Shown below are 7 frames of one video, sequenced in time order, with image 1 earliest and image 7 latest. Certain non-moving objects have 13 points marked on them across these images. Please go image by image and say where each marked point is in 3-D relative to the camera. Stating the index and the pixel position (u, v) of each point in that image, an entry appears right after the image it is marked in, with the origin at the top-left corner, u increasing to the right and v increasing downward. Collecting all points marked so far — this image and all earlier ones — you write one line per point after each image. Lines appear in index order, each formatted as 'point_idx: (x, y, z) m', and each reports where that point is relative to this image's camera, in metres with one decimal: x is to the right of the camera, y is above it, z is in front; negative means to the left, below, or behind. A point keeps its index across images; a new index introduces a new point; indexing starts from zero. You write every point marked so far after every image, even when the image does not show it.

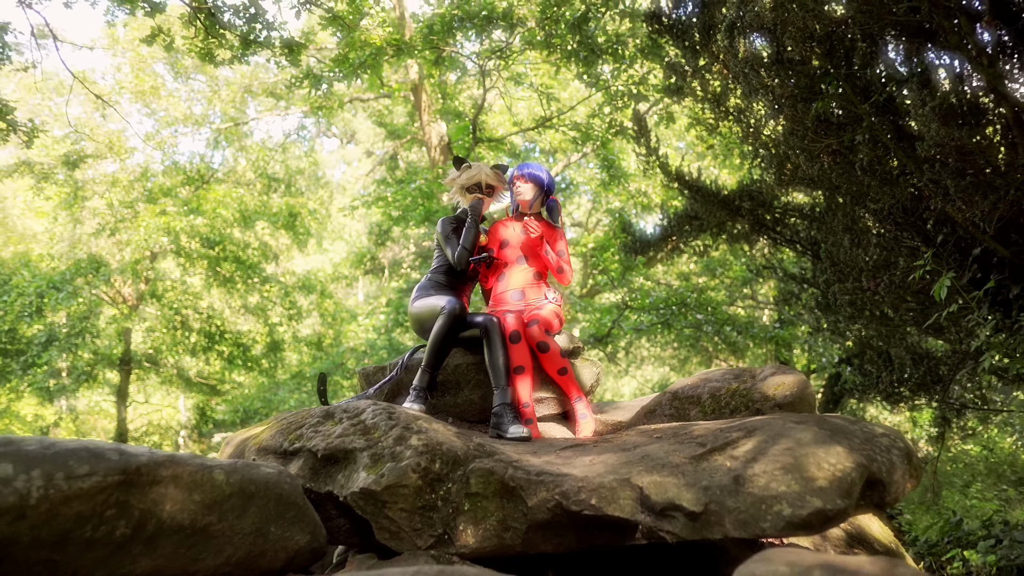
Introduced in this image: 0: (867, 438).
0: (+1.3, -0.5, +2.8) m
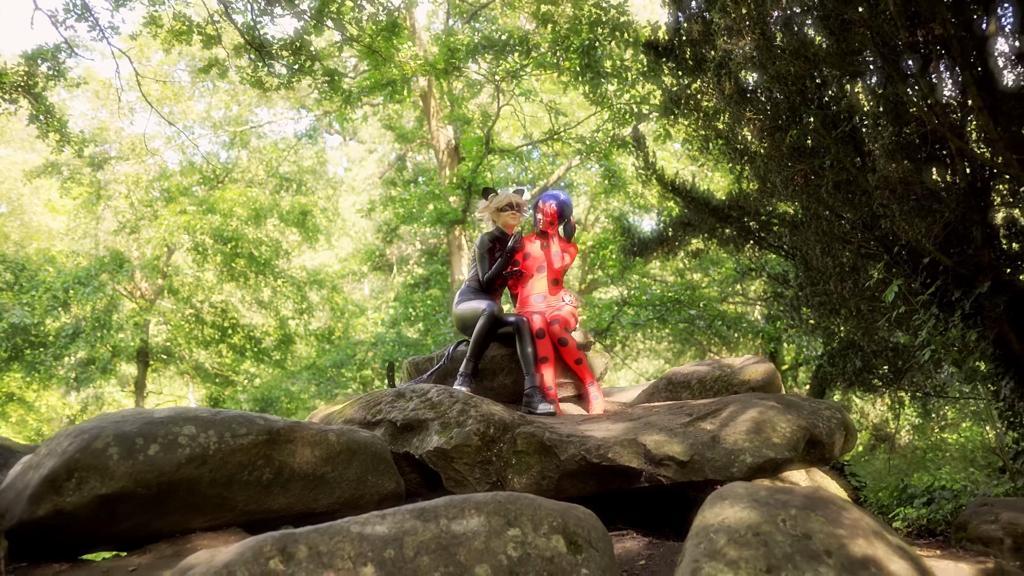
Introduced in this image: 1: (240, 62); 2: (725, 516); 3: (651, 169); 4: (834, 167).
0: (+1.4, -0.6, +3.7) m
1: (-2.7, +2.3, +7.8) m
2: (+0.7, -0.7, +2.6) m
3: (+1.6, +1.4, +9.1) m
4: (+2.4, +0.9, +5.7) m
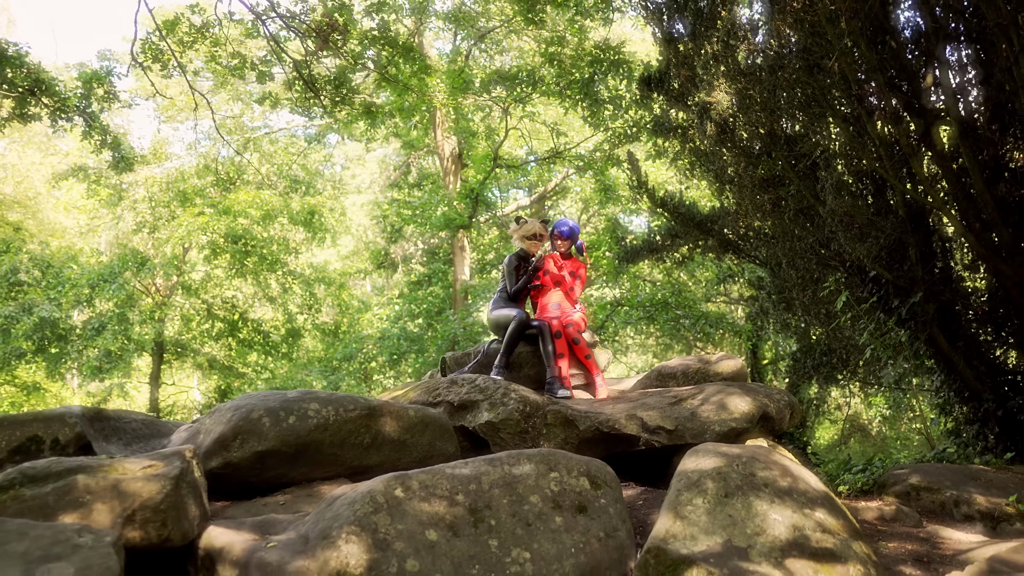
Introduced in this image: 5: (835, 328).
0: (+1.6, -0.7, +4.9) m
1: (-2.6, +2.3, +8.9) m
2: (+0.9, -0.8, +3.8) m
3: (+1.7, +1.3, +10.3) m
4: (+2.5, +0.8, +7.0) m
5: (+2.9, -0.4, +7.1) m
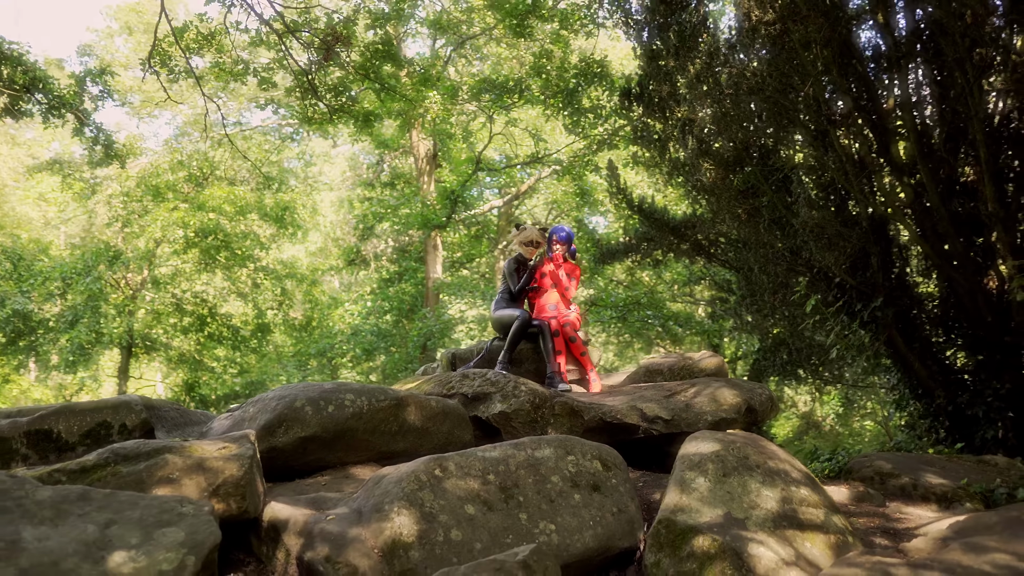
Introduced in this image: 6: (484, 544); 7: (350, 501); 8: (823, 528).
0: (+1.7, -0.7, +5.5) m
1: (-2.7, +2.3, +9.3) m
2: (+1.0, -0.9, +4.3) m
3: (+1.5, +1.3, +10.8) m
4: (+2.5, +0.8, +7.6) m
5: (+2.9, -0.4, +7.7) m
6: (-0.1, -1.2, +3.7) m
7: (-0.8, -1.1, +3.9) m
8: (+1.5, -1.2, +3.8) m
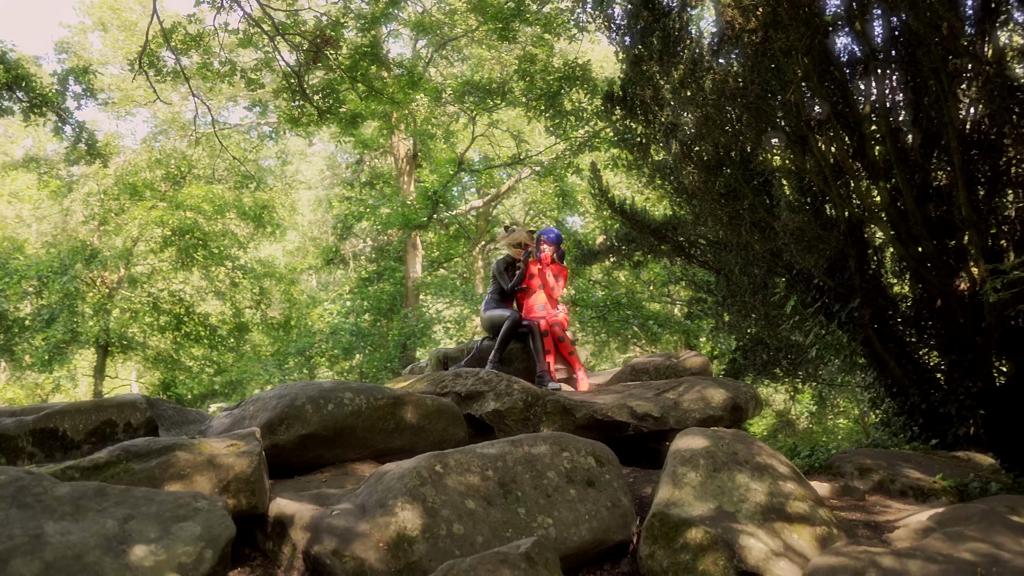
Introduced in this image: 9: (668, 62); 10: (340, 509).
0: (+1.6, -0.7, +5.6) m
1: (-2.9, +2.3, +9.3) m
2: (+1.0, -0.9, +4.4) m
3: (+1.3, +1.3, +11.0) m
4: (+2.4, +0.8, +7.8) m
5: (+2.7, -0.4, +7.9) m
6: (-0.1, -1.2, +3.9) m
7: (-0.8, -1.1, +4.0) m
8: (+1.5, -1.2, +4.0) m
9: (+1.7, +2.4, +8.3) m
10: (-0.8, -1.1, +3.9) m
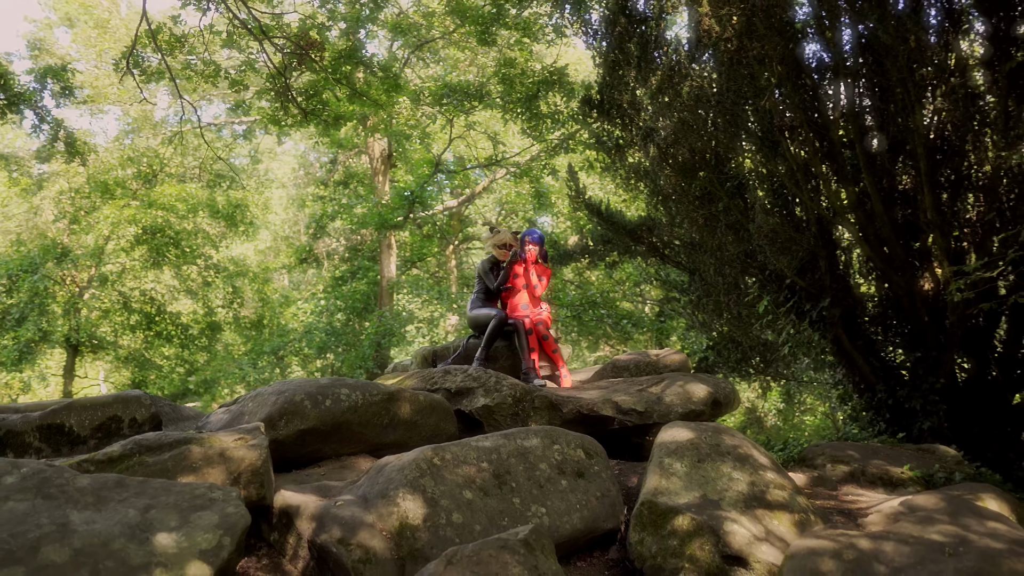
0: (+1.5, -0.7, +5.9) m
1: (-3.1, +2.3, +9.4) m
2: (+1.0, -0.9, +4.7) m
3: (+1.0, +1.3, +11.2) m
4: (+2.2, +0.8, +8.0) m
5: (+2.6, -0.4, +8.2) m
6: (-0.2, -1.2, +4.0) m
7: (-0.8, -1.1, +4.2) m
8: (+1.5, -1.2, +4.2) m
9: (+1.5, +2.4, +8.6) m
10: (-0.9, -1.1, +4.0) m
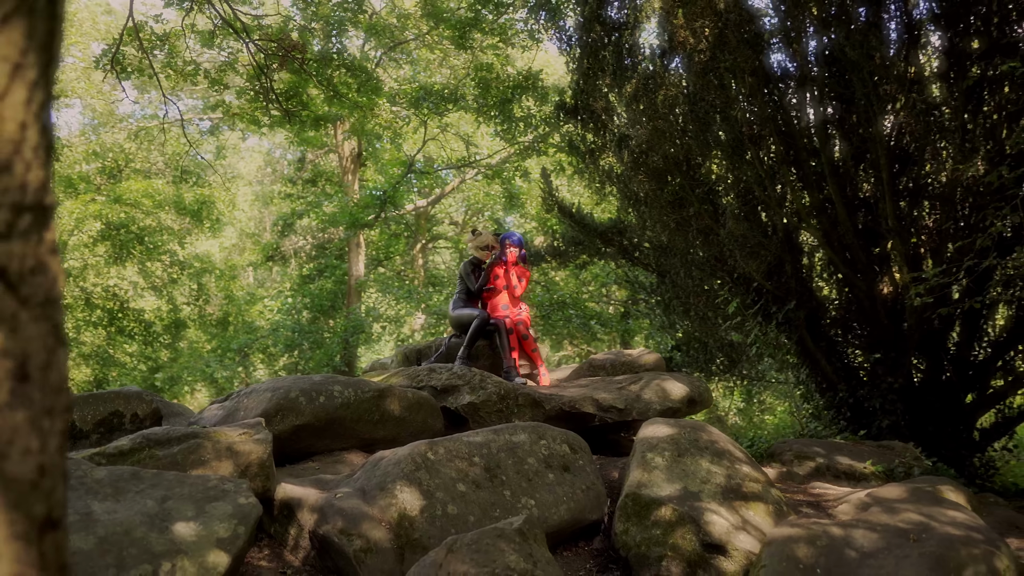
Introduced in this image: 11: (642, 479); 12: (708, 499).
0: (+1.4, -0.7, +6.1) m
1: (-3.3, +2.3, +9.4) m
2: (+0.9, -0.9, +4.9) m
3: (+0.6, +1.3, +11.4) m
4: (+2.0, +0.8, +8.3) m
5: (+2.3, -0.5, +8.5) m
6: (-0.2, -1.2, +4.2) m
7: (-0.9, -1.1, +4.3) m
8: (+1.4, -1.2, +4.5) m
9: (+1.2, +2.4, +8.8) m
10: (-0.9, -1.1, +4.1) m
11: (+0.8, -1.1, +4.5) m
12: (+1.1, -1.2, +4.4) m
